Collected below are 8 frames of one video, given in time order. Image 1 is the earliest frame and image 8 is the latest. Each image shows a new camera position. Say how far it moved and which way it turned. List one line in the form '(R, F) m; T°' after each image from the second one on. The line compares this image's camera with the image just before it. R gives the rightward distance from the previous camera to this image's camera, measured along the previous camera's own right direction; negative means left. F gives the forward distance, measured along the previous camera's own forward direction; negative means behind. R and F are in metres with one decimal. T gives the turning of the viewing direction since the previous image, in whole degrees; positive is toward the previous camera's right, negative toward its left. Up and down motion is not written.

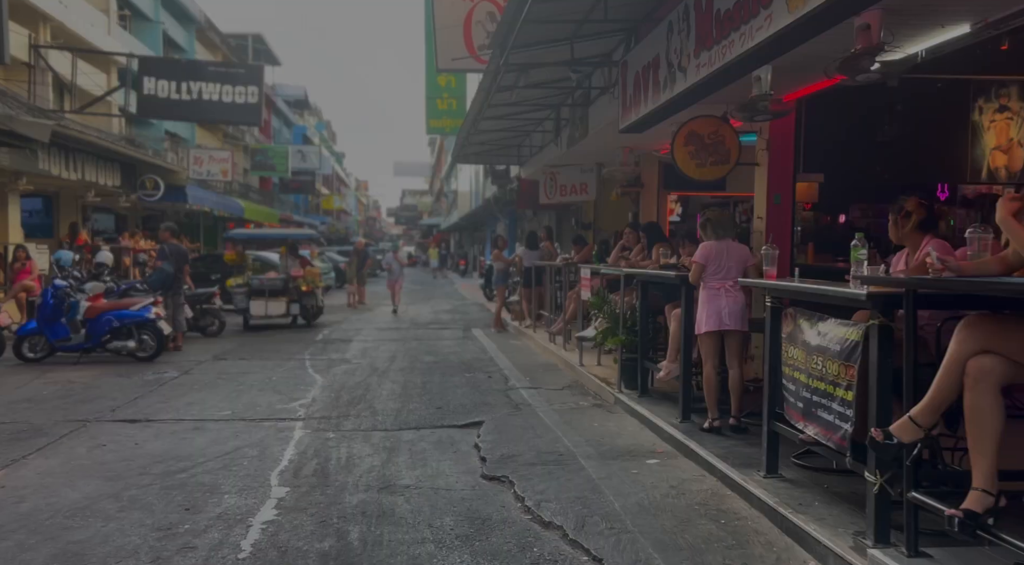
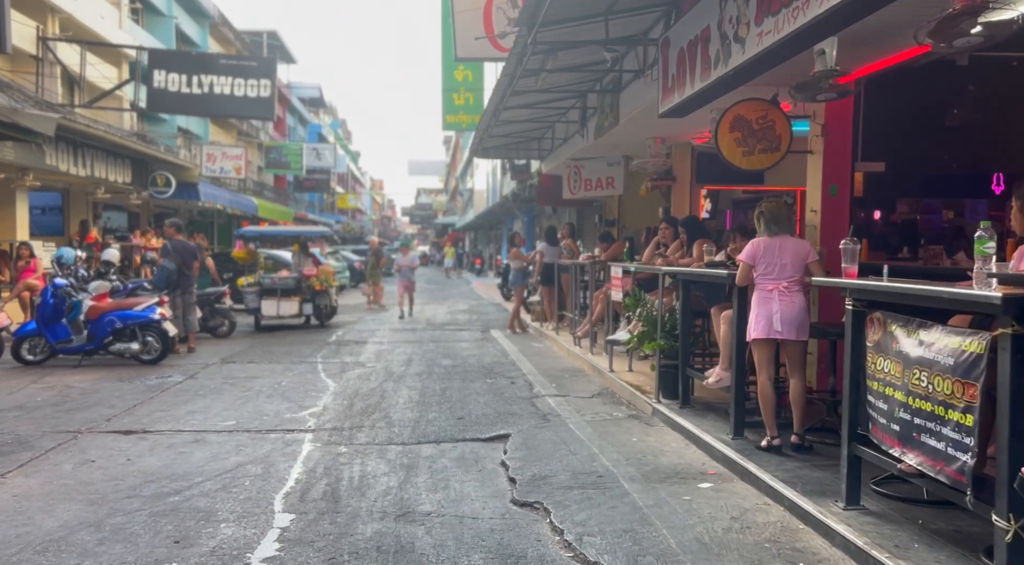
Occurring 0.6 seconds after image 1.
(-0.1, +0.7) m; -1°
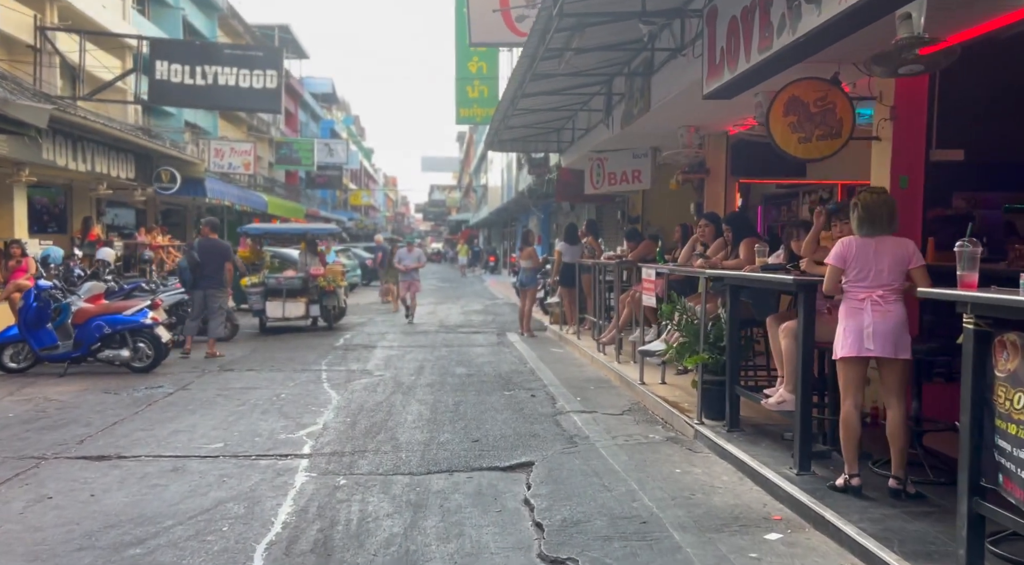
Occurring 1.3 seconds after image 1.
(-0.1, +1.0) m; -1°
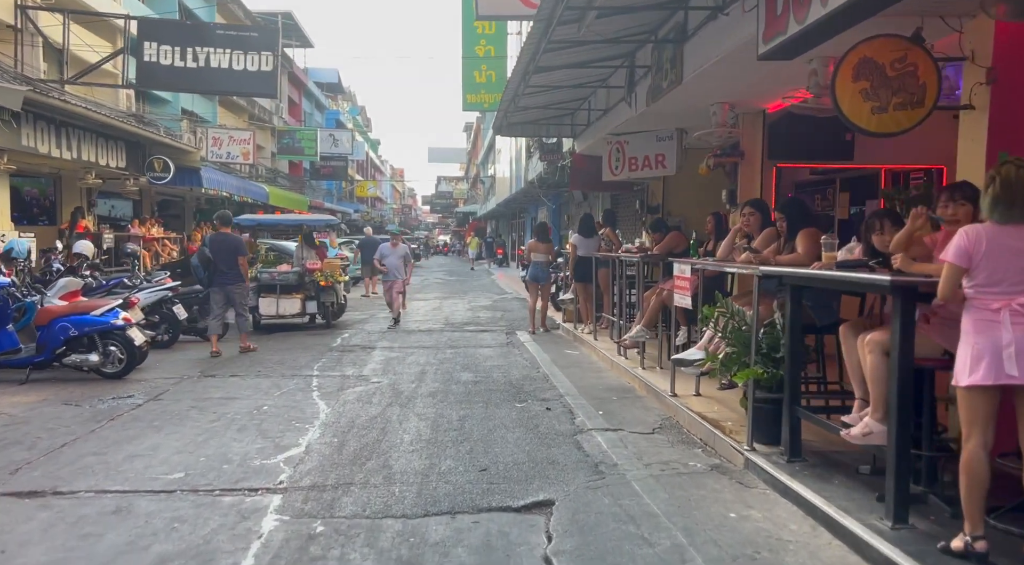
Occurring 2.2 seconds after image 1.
(0.0, +1.2) m; -1°
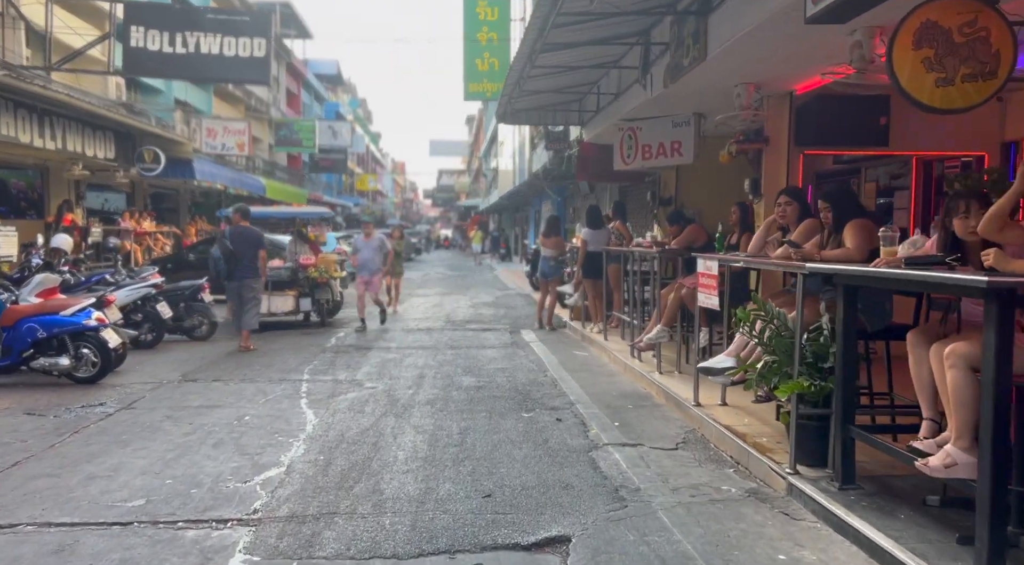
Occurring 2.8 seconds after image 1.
(0.0, +0.8) m; 0°
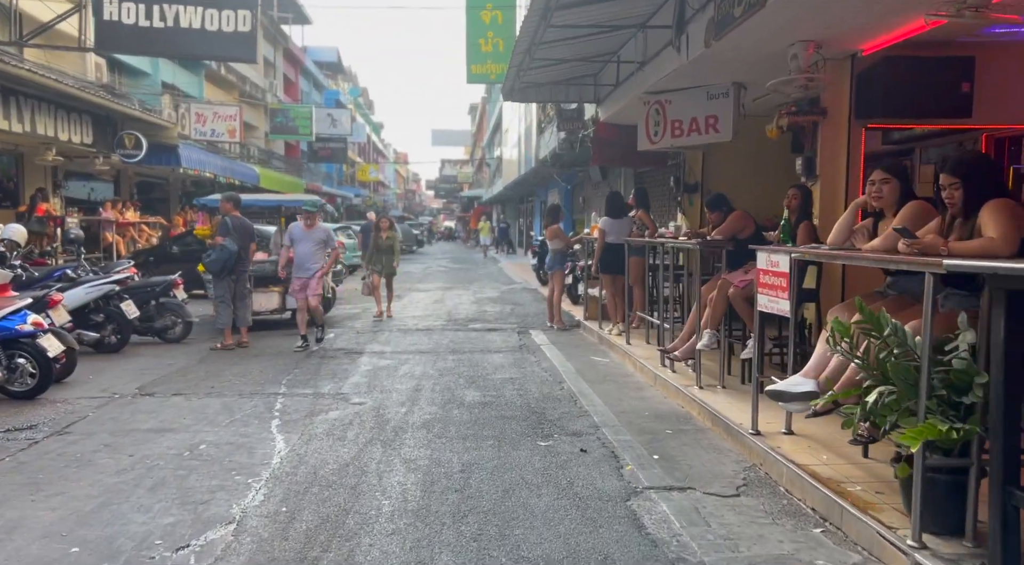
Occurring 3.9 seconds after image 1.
(-0.1, +1.5) m; 0°
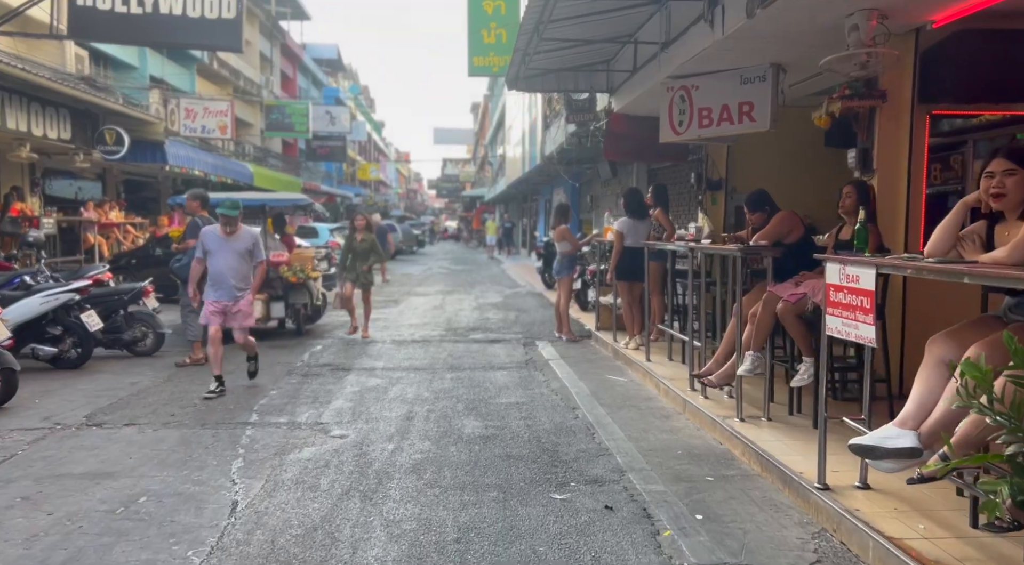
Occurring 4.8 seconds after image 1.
(0.0, +1.2) m; 0°
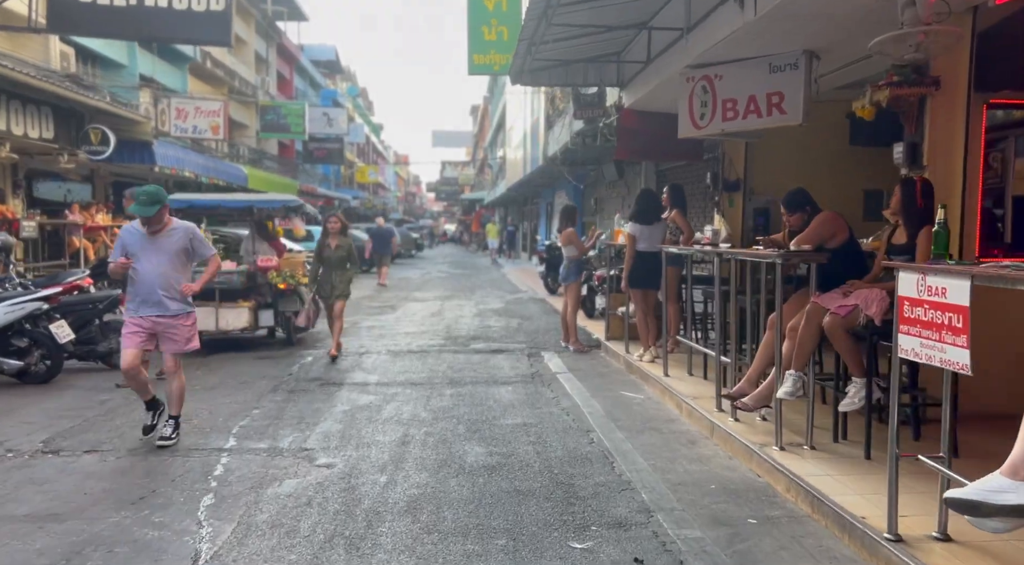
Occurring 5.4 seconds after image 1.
(-0.1, +0.8) m; 0°
